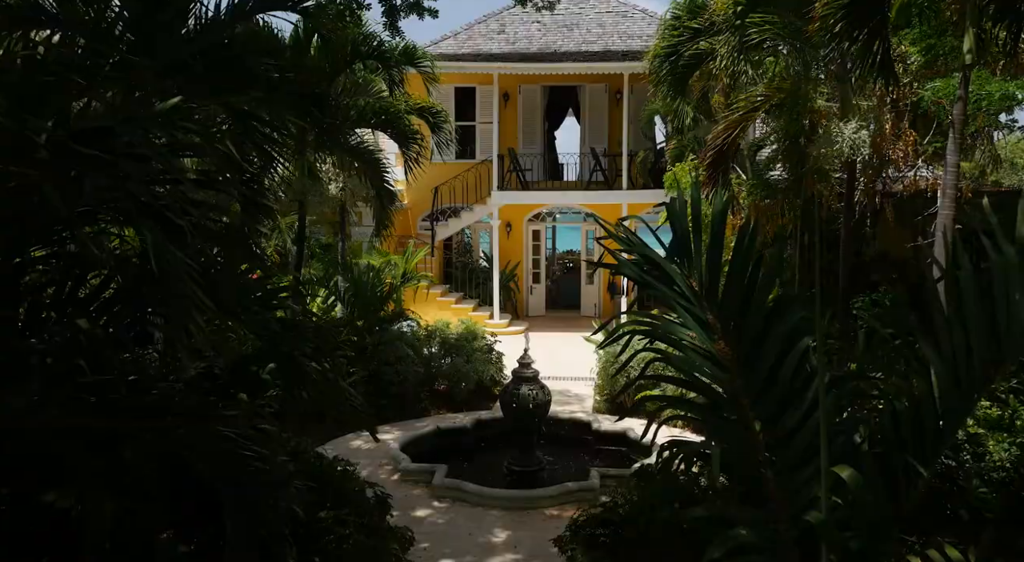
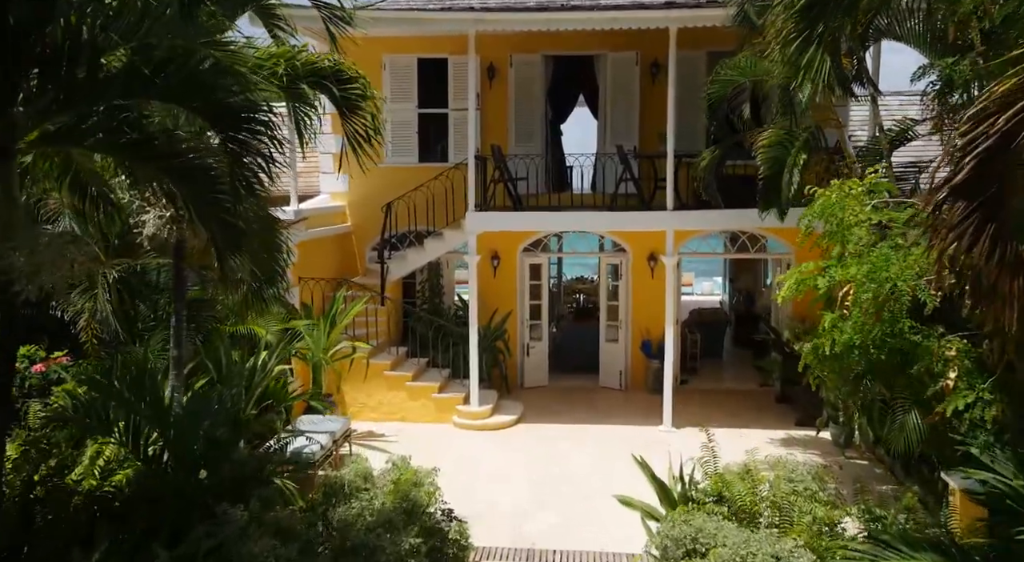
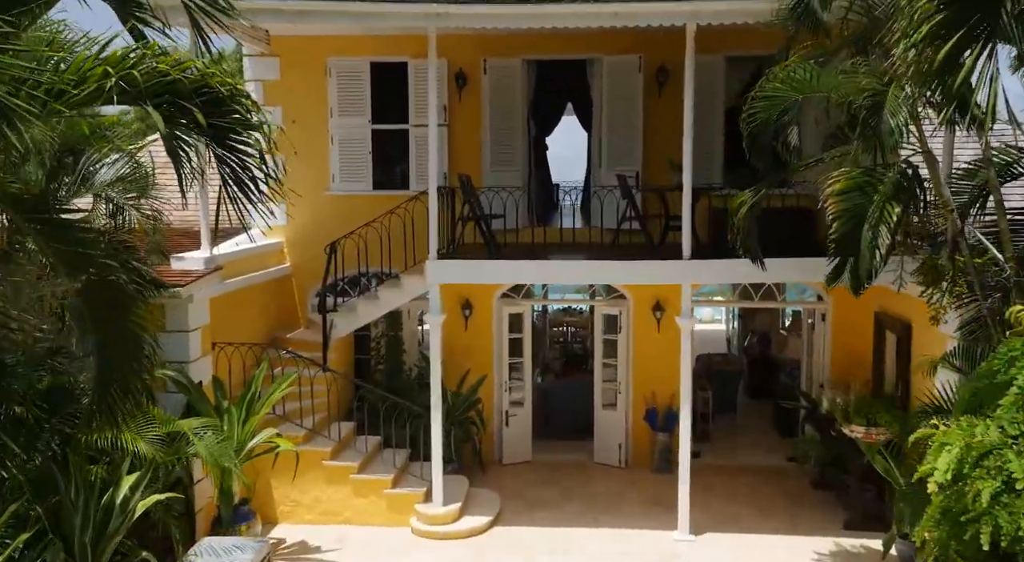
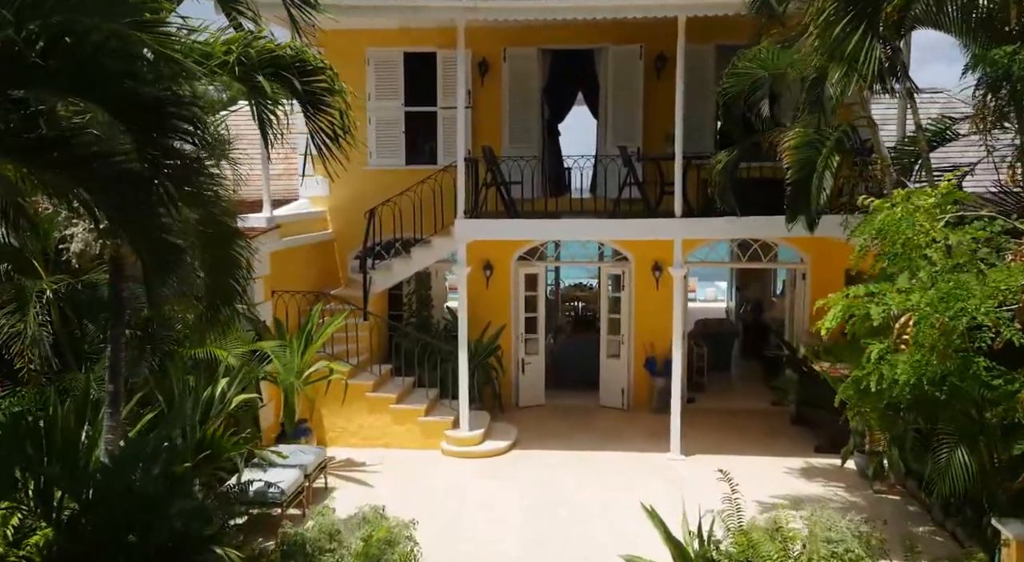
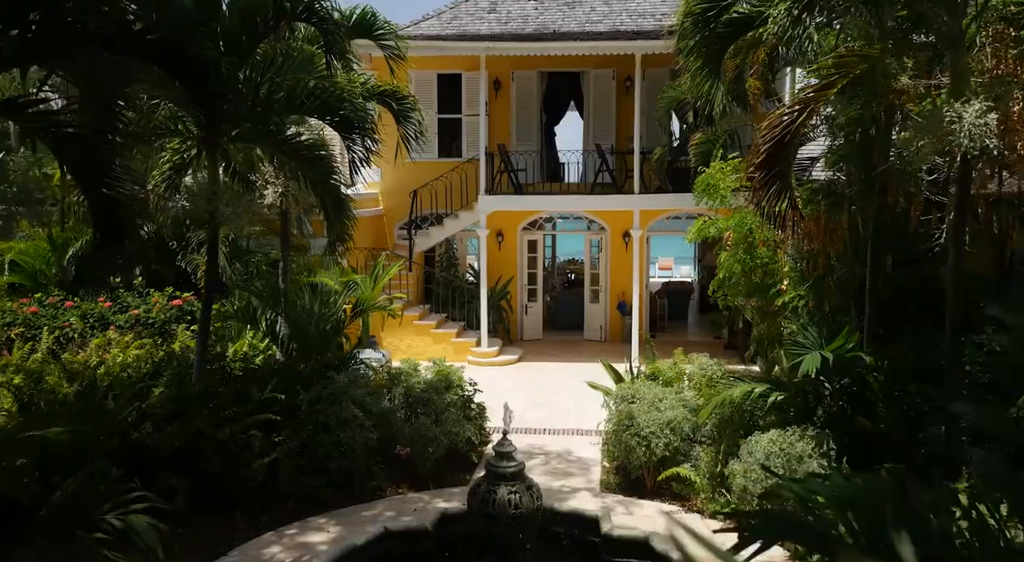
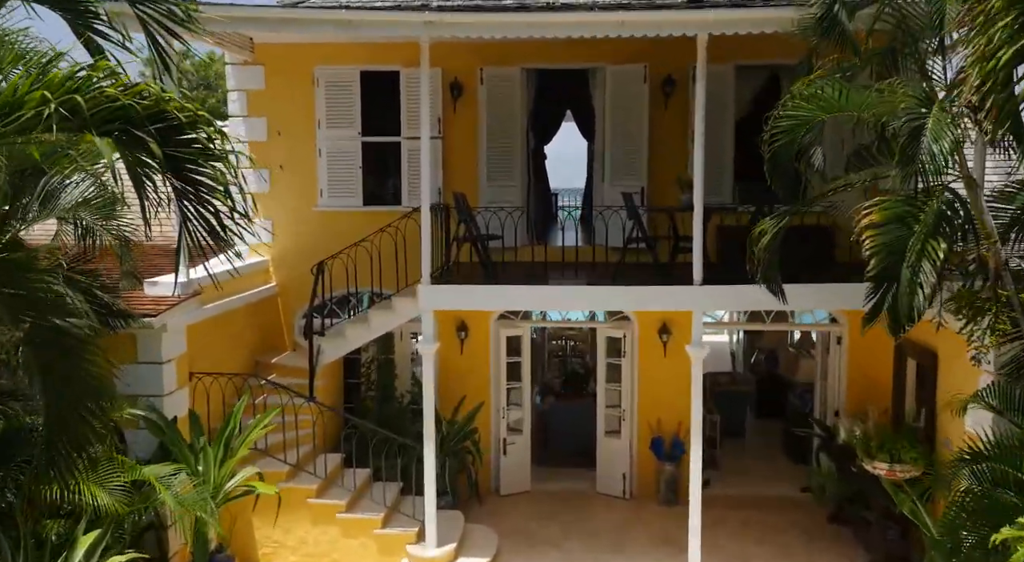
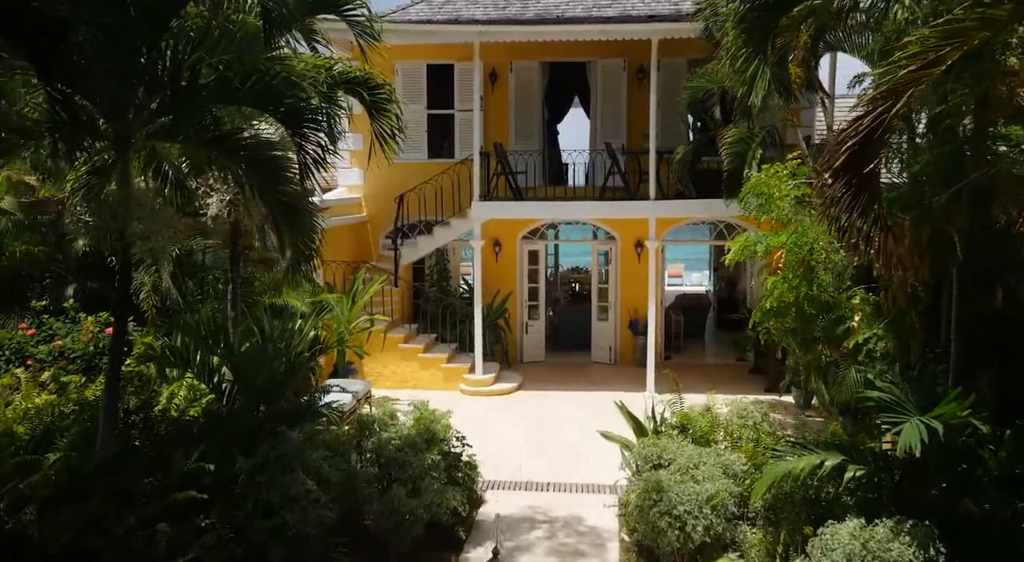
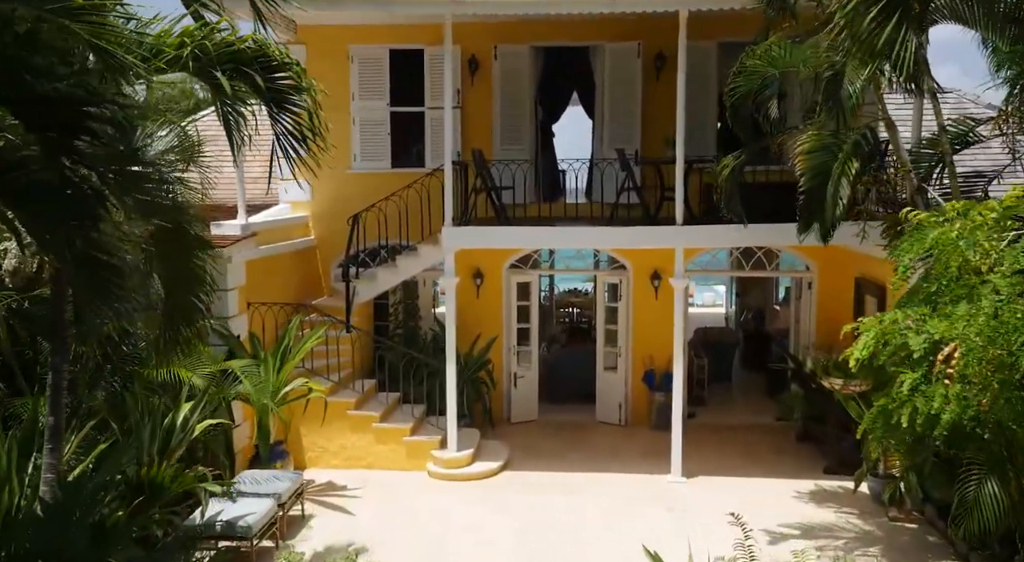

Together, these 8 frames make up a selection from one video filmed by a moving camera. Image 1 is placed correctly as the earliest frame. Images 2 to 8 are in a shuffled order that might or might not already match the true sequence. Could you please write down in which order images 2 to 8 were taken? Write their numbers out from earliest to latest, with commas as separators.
5, 7, 2, 4, 8, 3, 6
